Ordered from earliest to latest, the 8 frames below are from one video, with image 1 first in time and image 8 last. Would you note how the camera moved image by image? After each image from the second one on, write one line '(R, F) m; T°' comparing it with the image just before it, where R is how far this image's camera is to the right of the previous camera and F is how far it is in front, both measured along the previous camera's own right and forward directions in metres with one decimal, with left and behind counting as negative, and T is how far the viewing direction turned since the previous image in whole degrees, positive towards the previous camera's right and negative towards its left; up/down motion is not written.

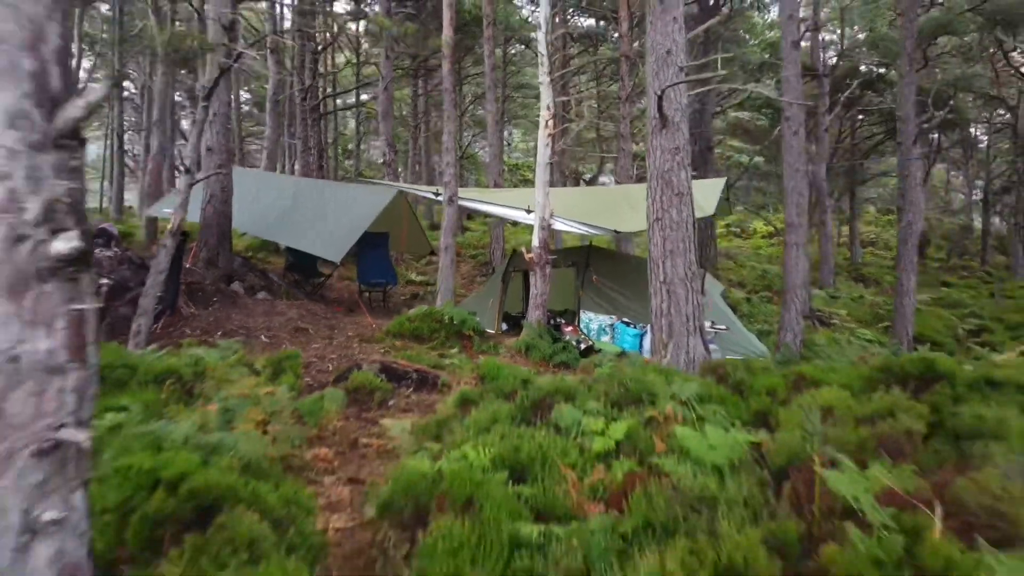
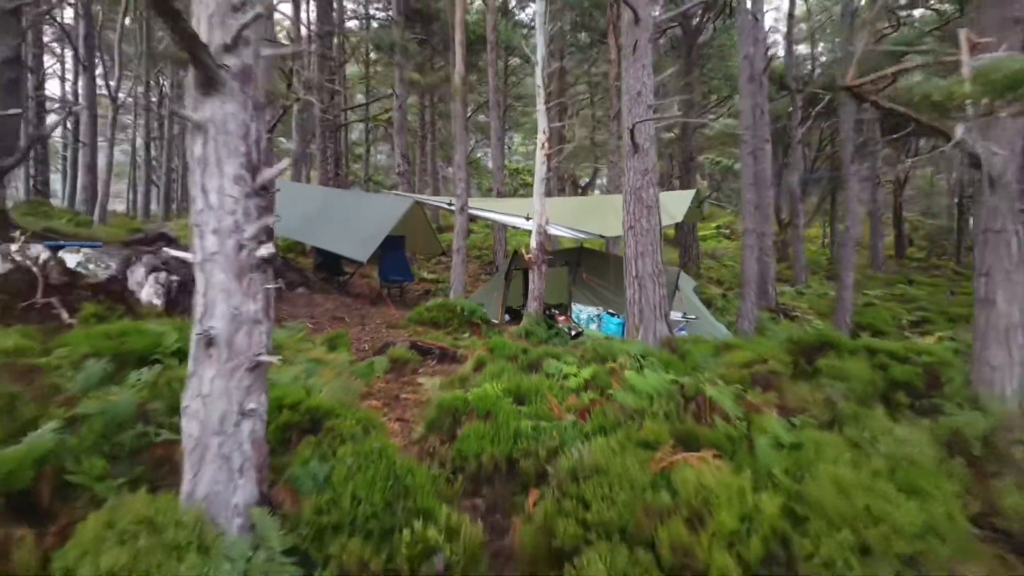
(0.0, -1.1) m; 0°
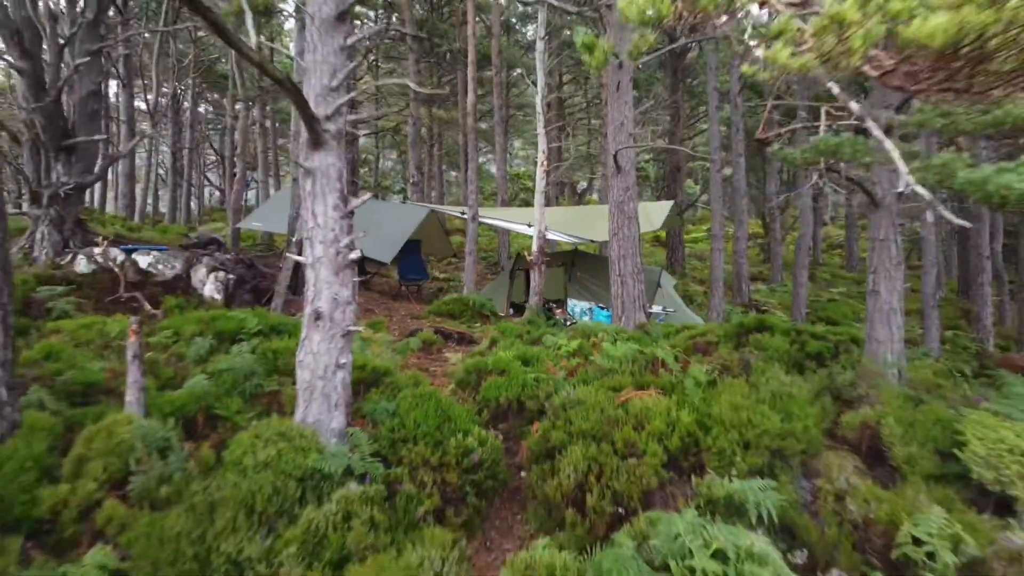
(0.0, -1.2) m; 0°
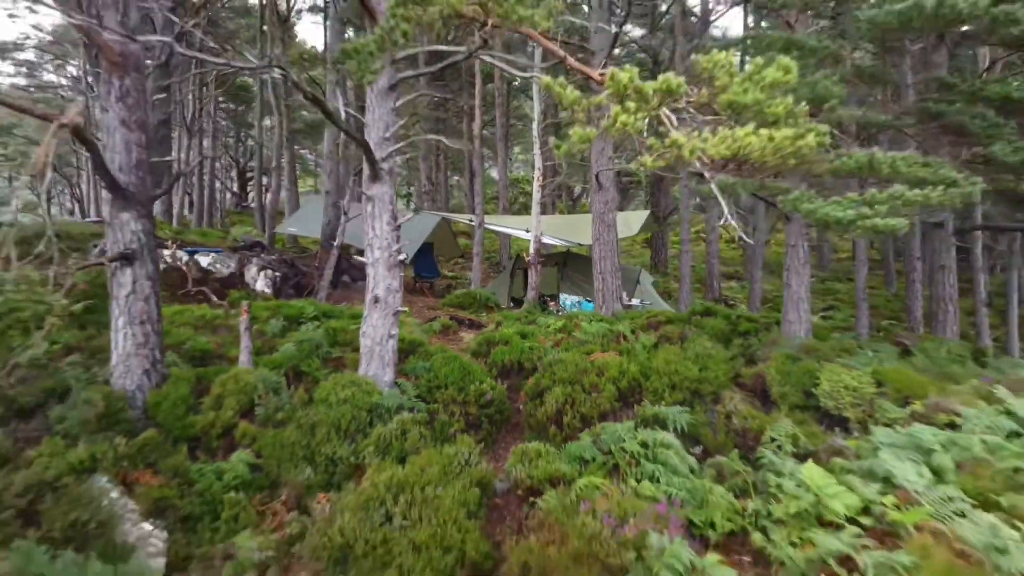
(0.0, -1.6) m; 0°
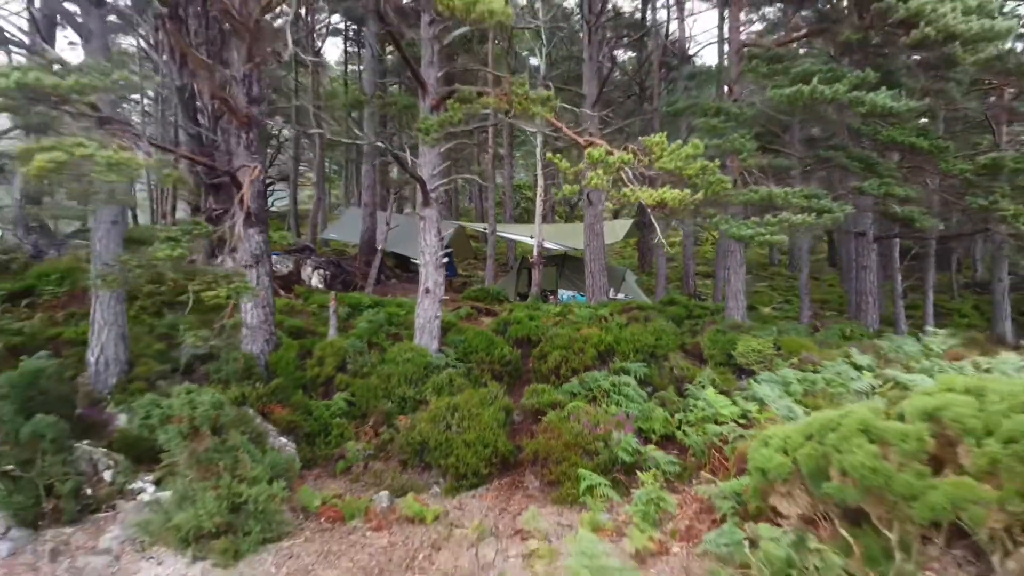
(-0.1, -2.2) m; 0°
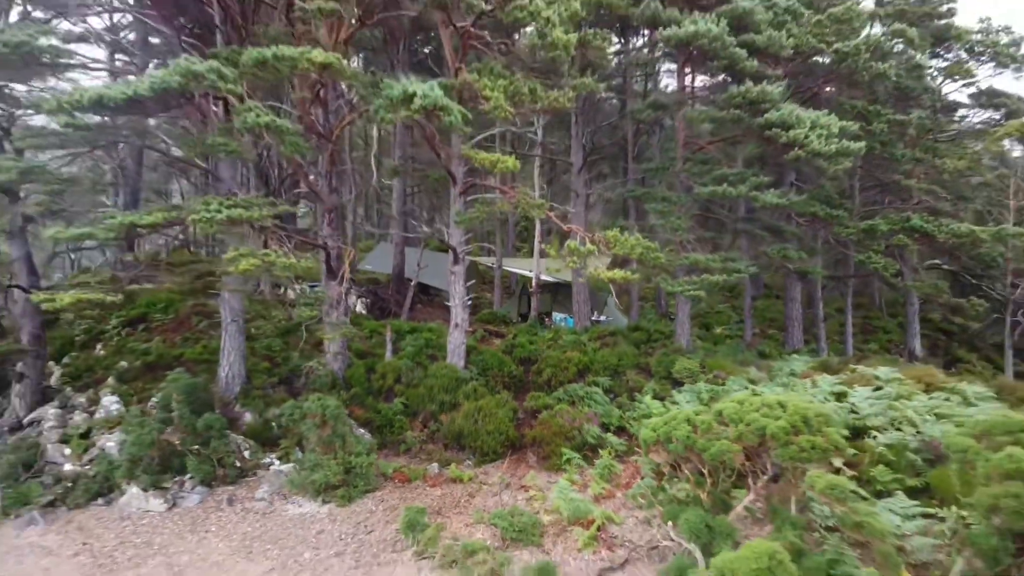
(-0.1, -3.0) m; 0°
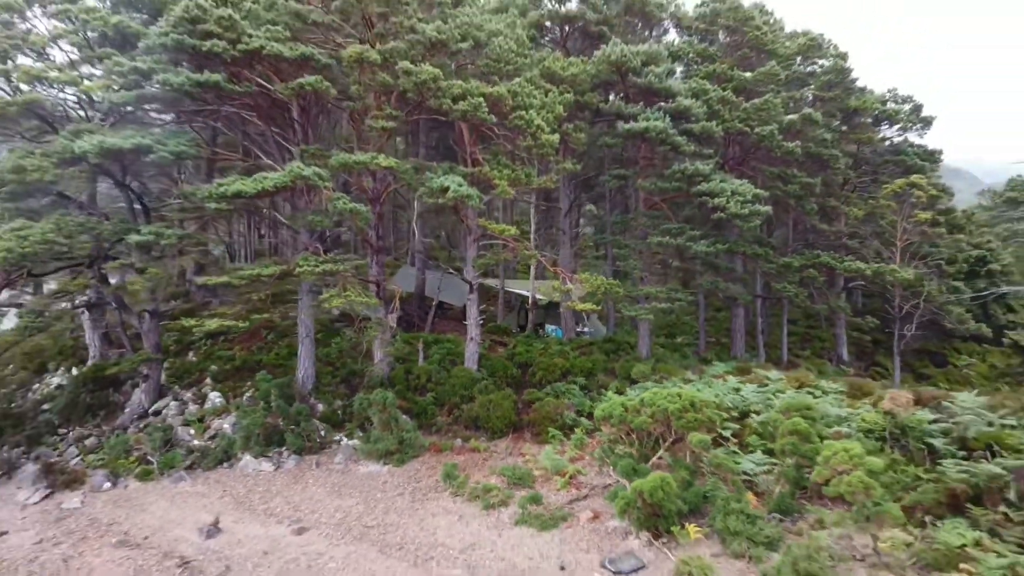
(0.0, -3.6) m; 0°
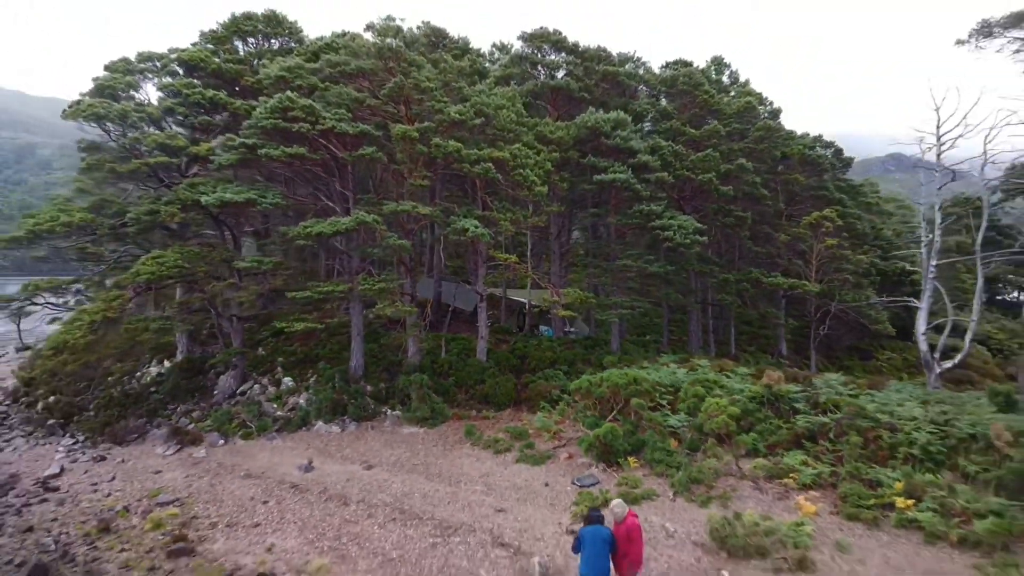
(0.0, -4.4) m; 0°
